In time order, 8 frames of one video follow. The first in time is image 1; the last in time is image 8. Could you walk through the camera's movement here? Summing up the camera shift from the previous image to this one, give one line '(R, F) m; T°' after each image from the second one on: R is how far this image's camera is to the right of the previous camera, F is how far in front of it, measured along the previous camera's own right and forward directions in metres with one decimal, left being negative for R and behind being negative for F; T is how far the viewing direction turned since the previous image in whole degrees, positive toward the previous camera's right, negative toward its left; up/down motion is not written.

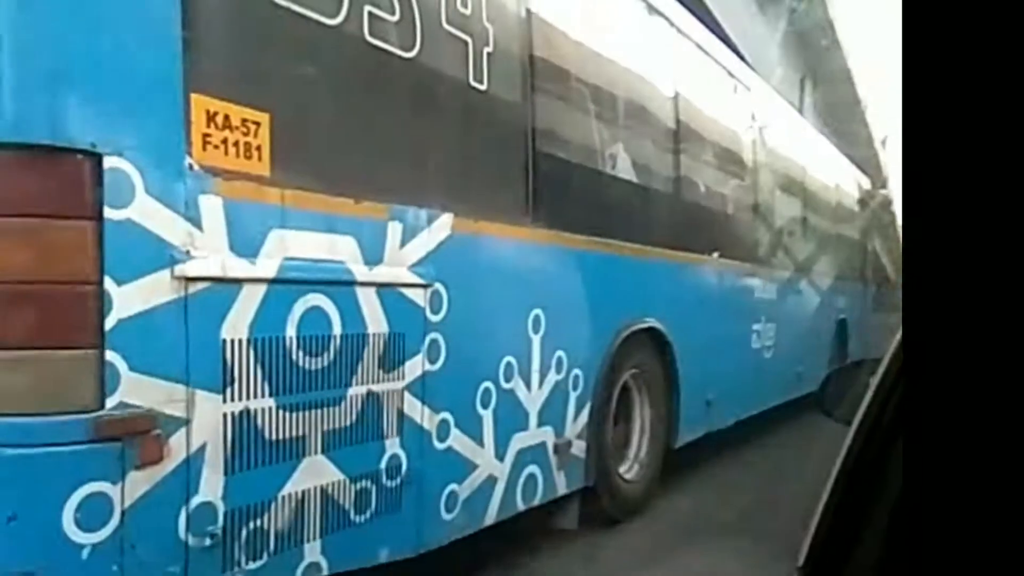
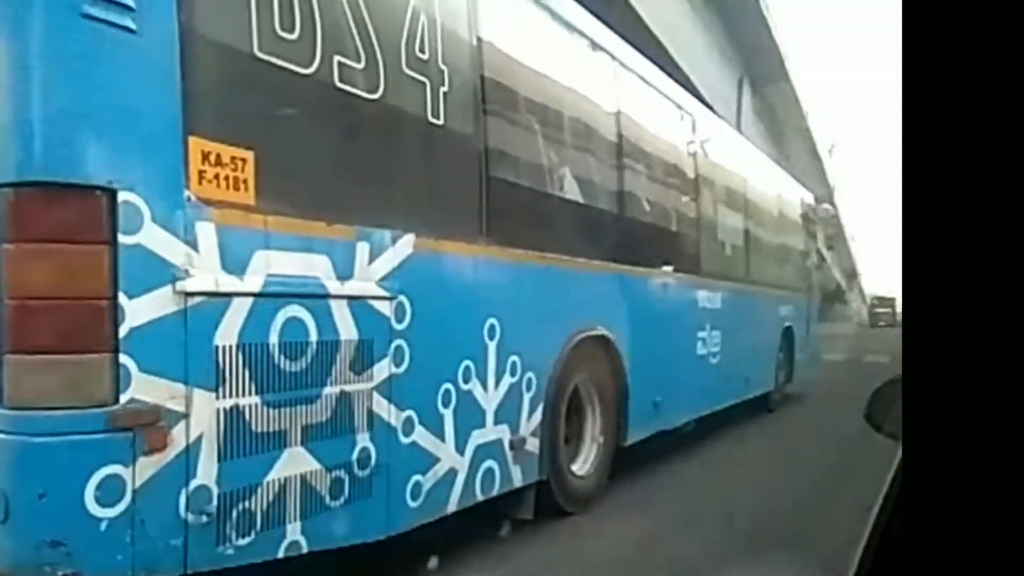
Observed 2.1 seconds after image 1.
(+0.1, -0.4) m; +2°
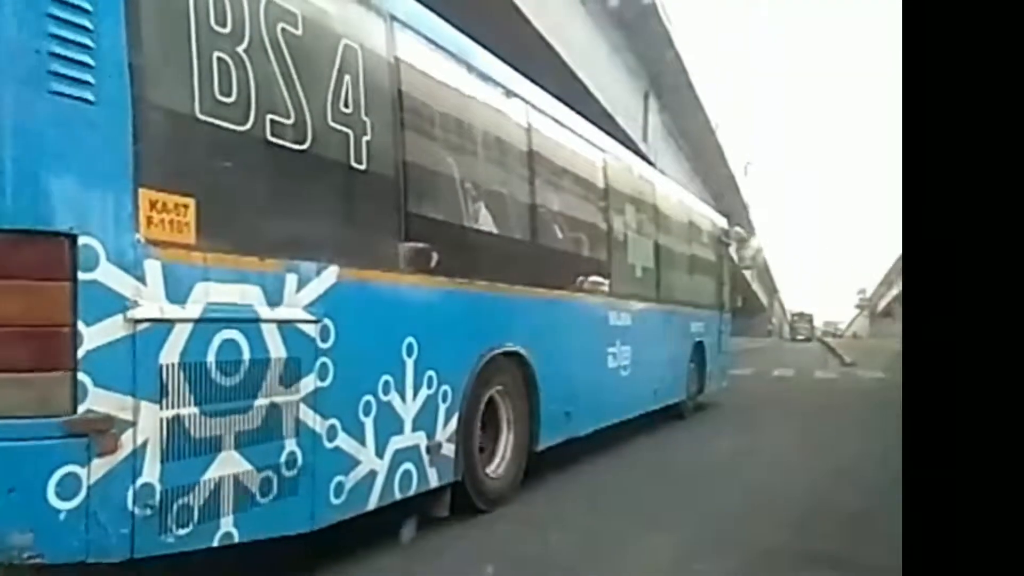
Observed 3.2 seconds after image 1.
(+0.2, -0.5) m; +4°
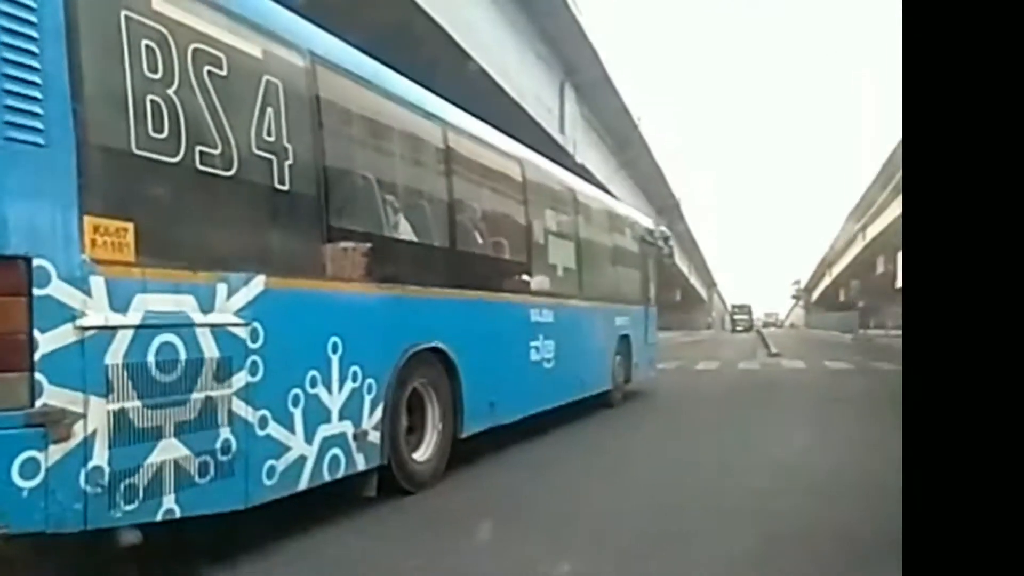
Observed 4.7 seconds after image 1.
(+0.3, -0.5) m; +3°
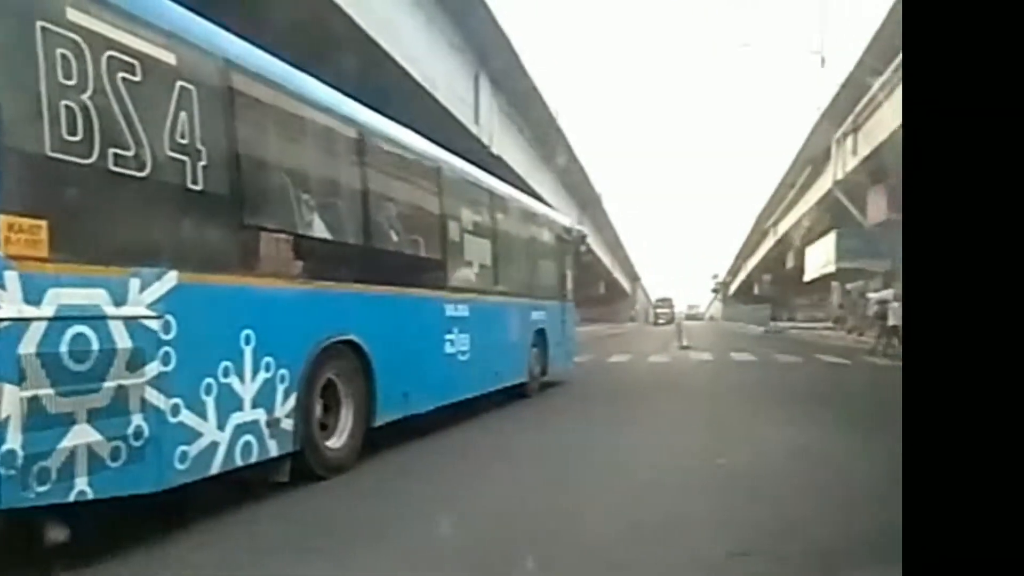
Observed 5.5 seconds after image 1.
(+0.2, -0.3) m; +4°
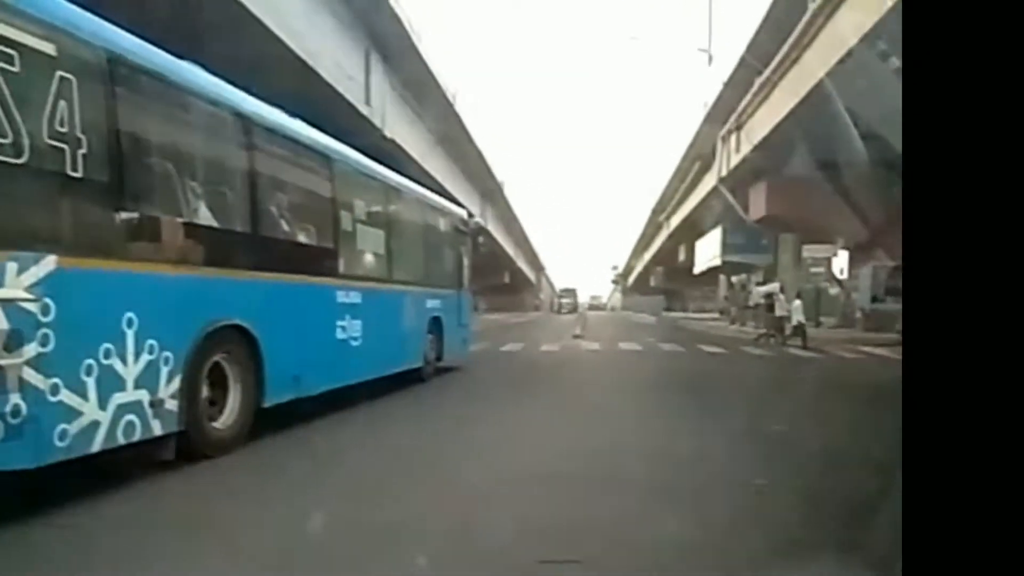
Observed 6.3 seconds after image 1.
(+0.3, -0.4) m; +6°
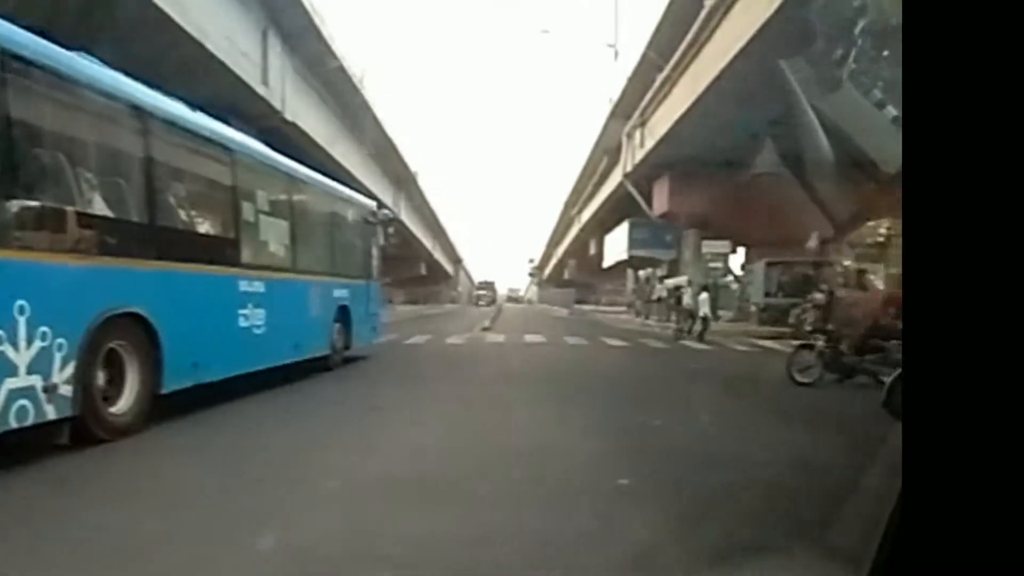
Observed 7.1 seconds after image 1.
(+0.3, -0.4) m; +5°
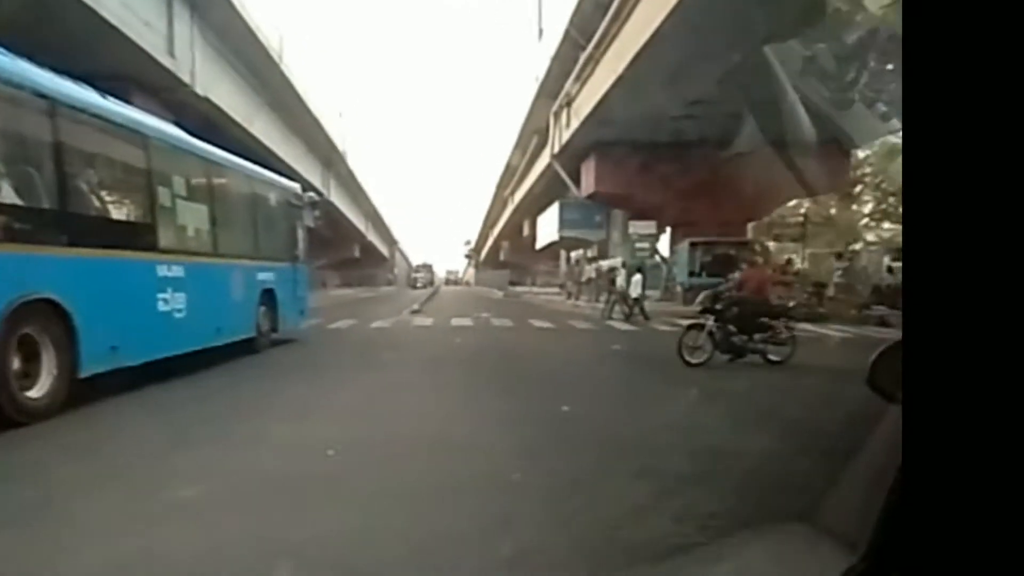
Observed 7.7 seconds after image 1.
(+0.3, -0.3) m; +4°
